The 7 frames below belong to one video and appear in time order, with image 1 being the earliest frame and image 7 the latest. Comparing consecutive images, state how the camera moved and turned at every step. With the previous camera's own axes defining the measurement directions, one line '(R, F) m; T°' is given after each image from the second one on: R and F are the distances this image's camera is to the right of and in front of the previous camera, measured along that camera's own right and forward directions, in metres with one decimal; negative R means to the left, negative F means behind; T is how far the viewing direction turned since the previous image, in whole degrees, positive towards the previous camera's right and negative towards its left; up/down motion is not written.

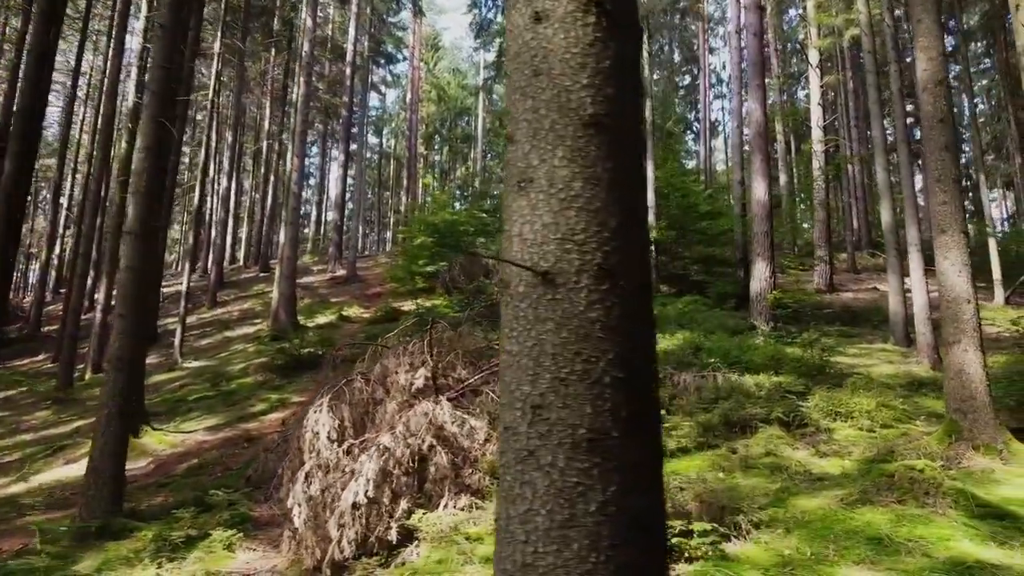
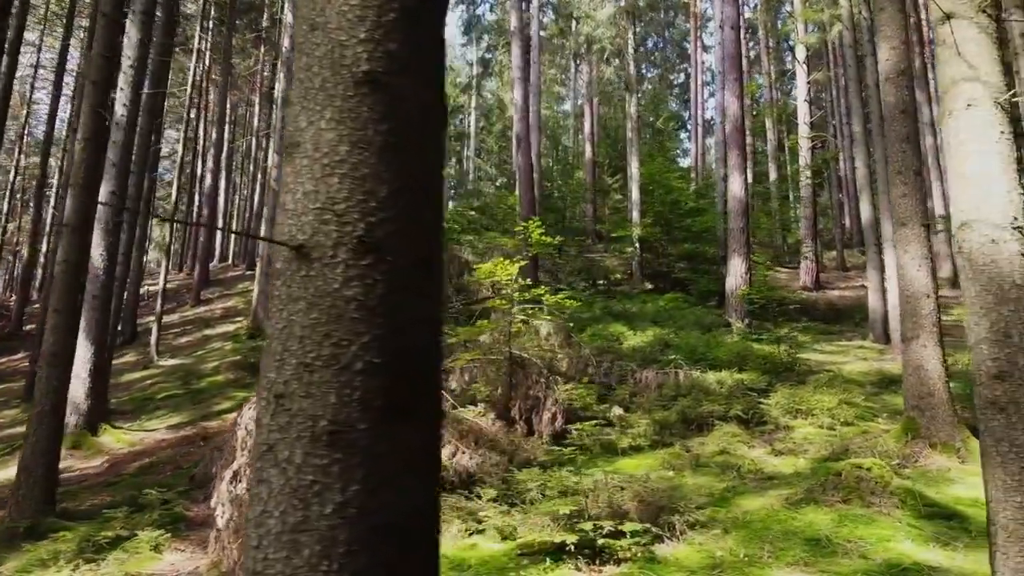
(+0.5, +0.2) m; 0°
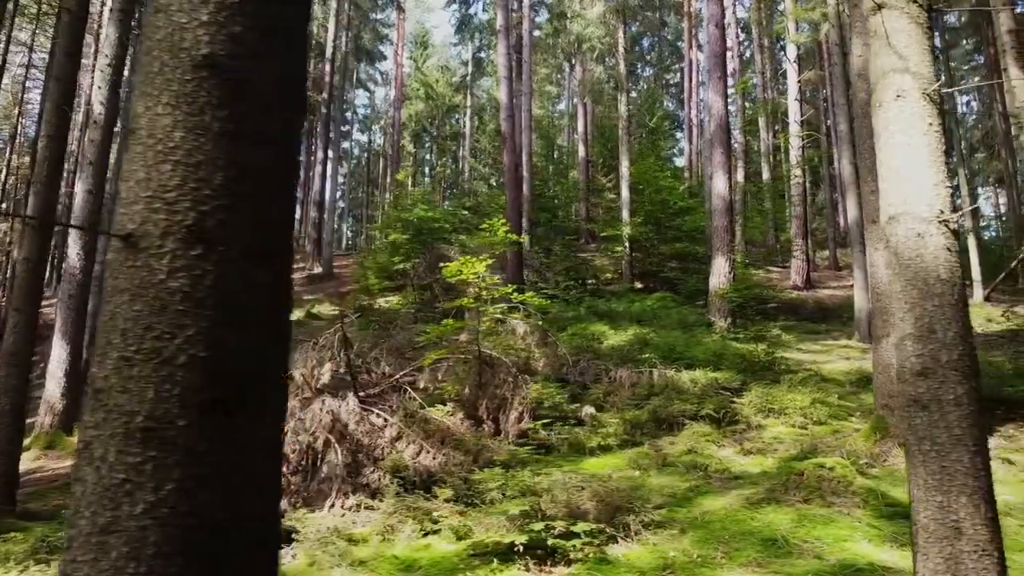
(+0.3, +0.1) m; 0°
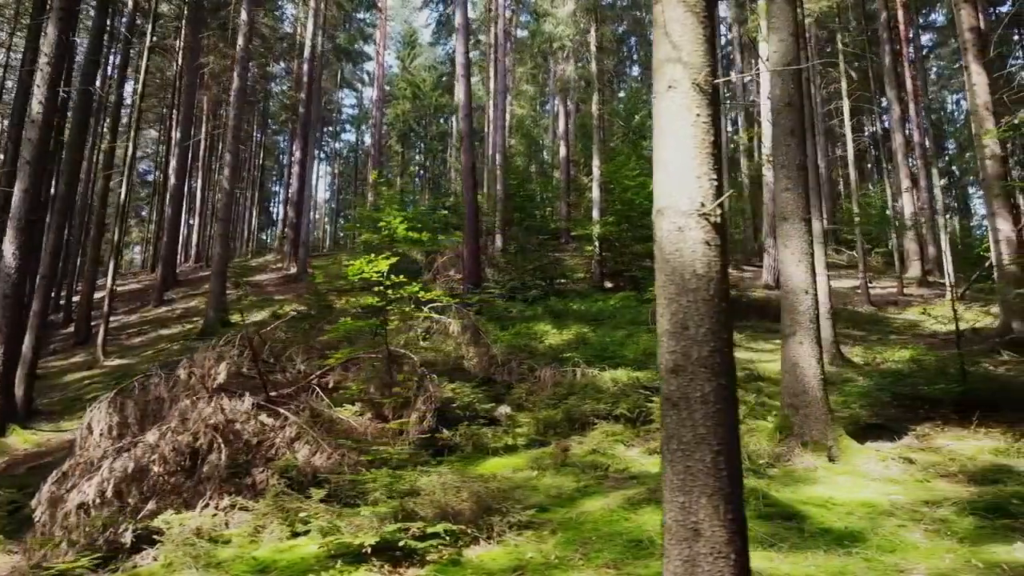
(+0.9, +0.1) m; 0°
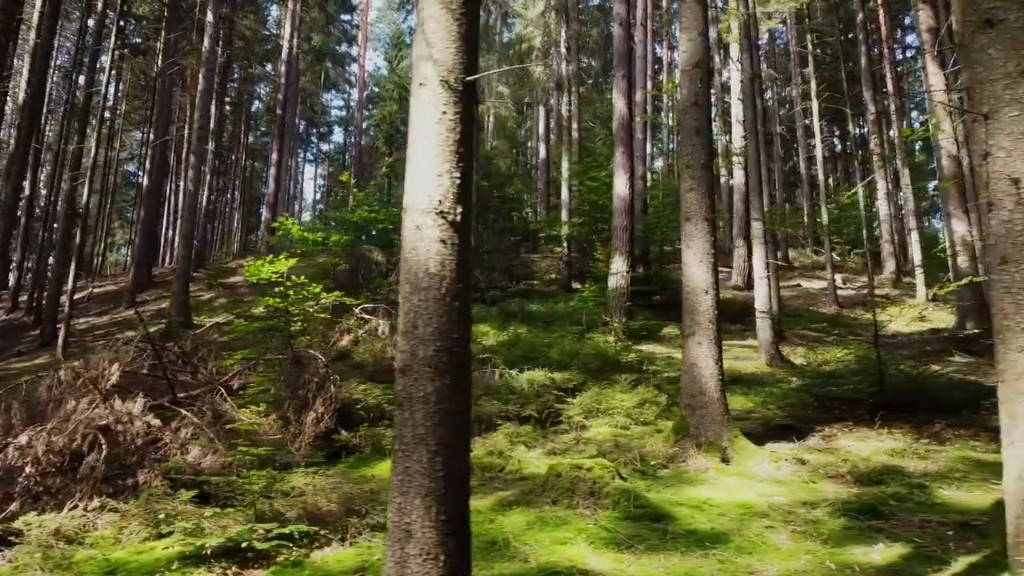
(+0.9, 0.0) m; 0°
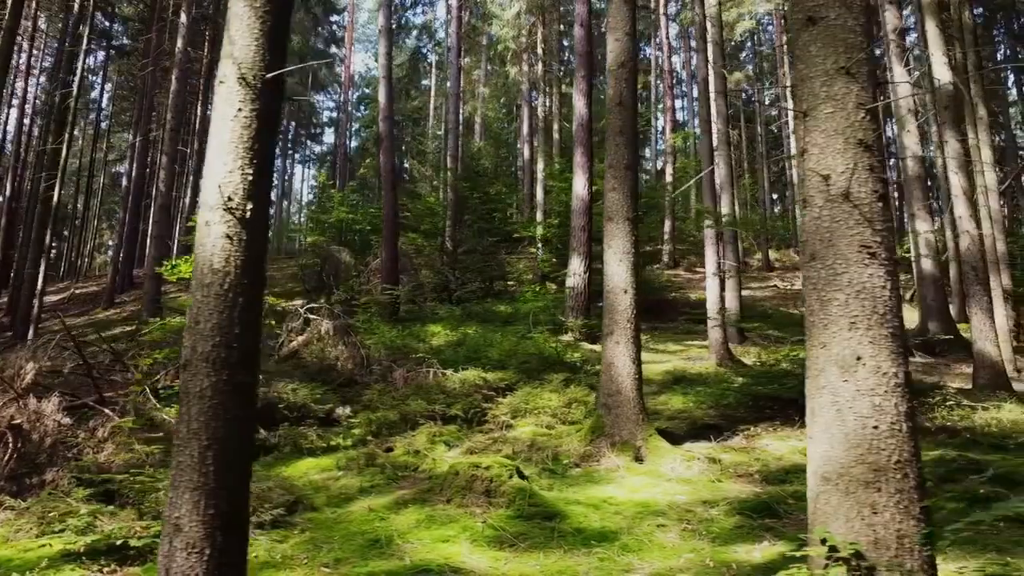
(+0.7, 0.0) m; 0°
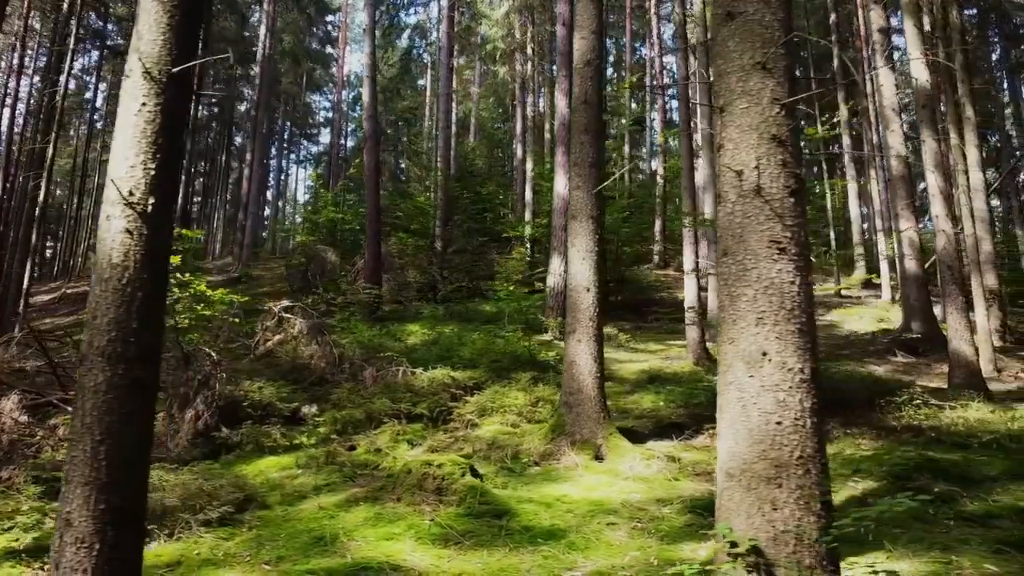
(+0.3, 0.0) m; 0°
